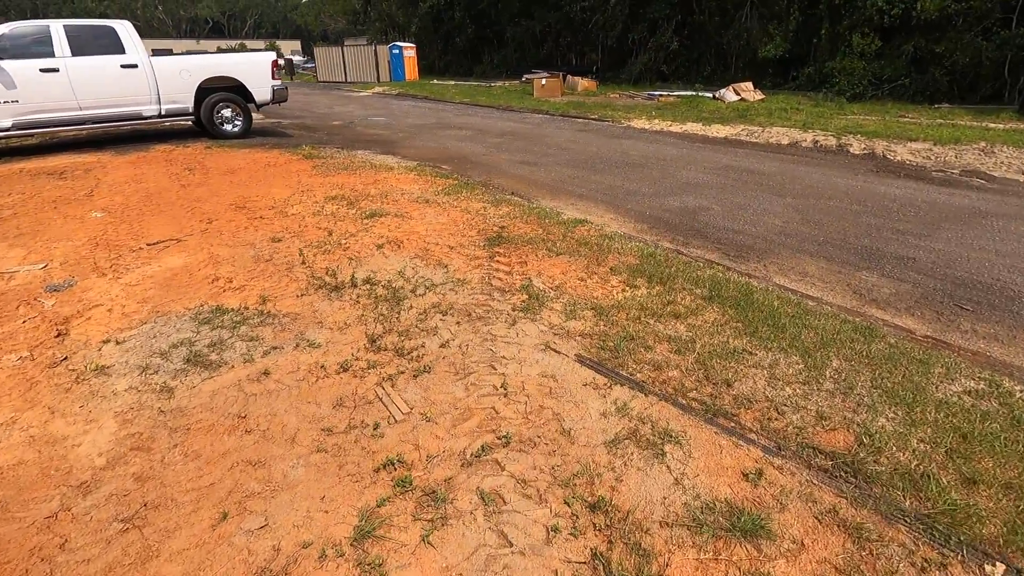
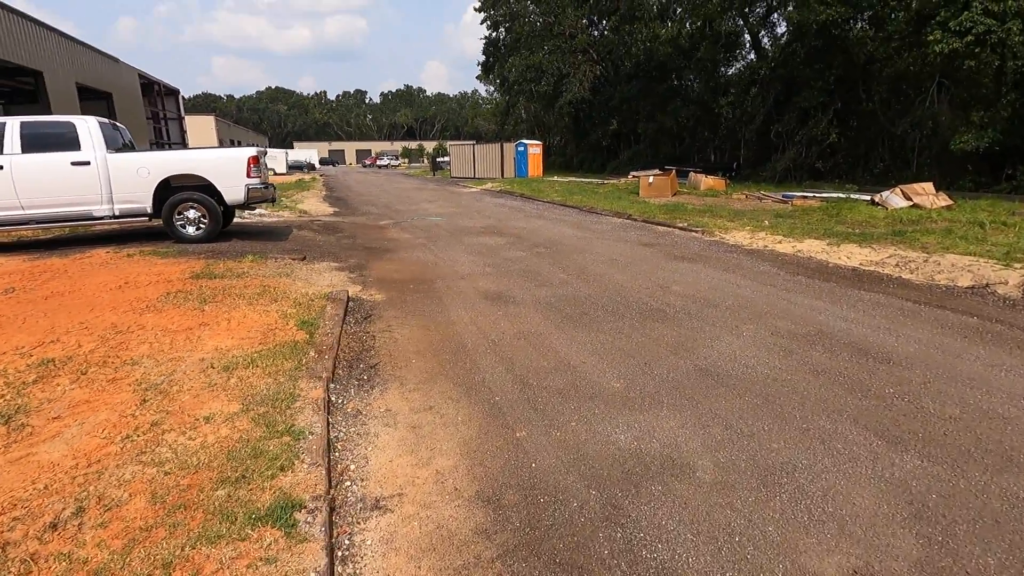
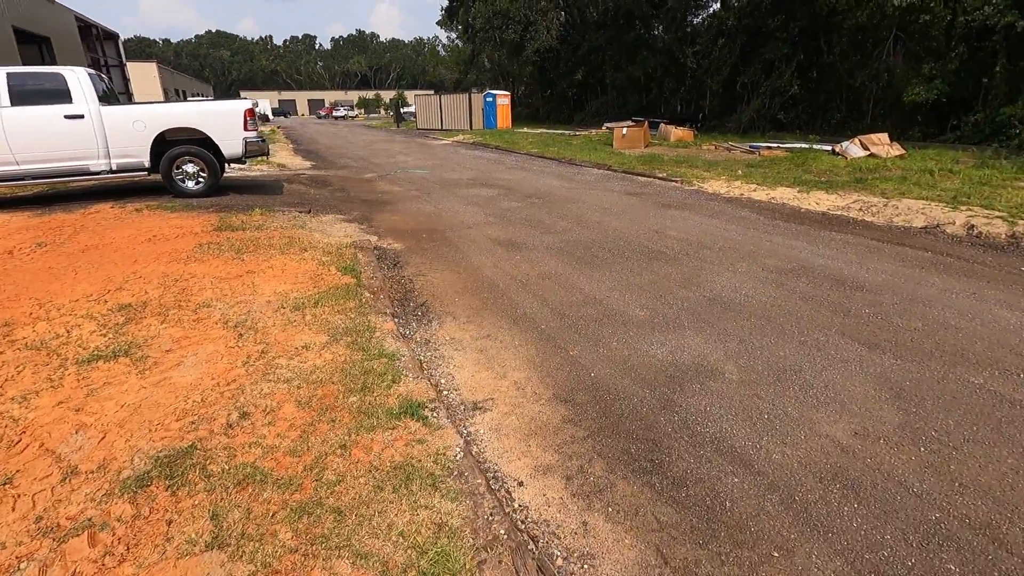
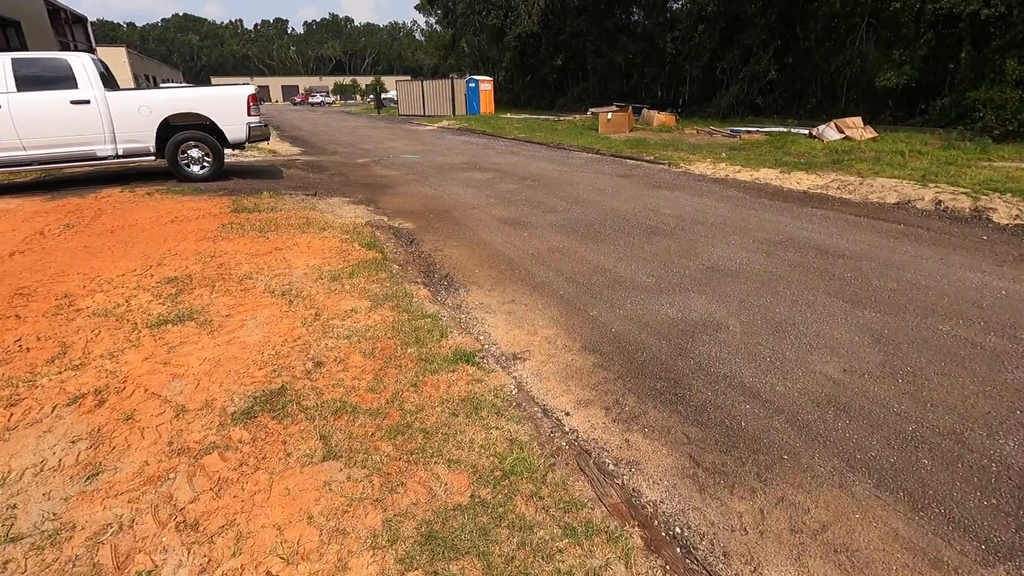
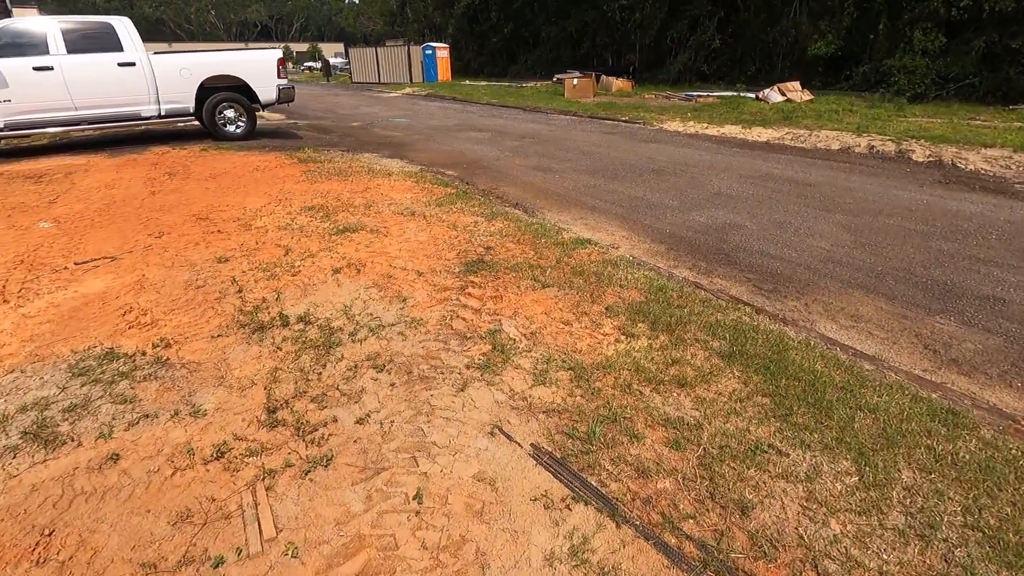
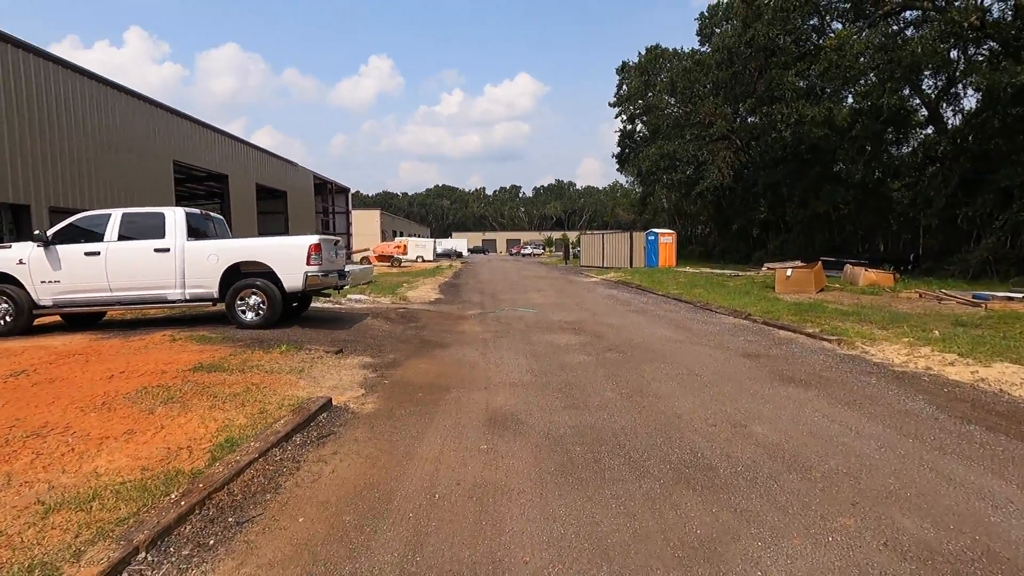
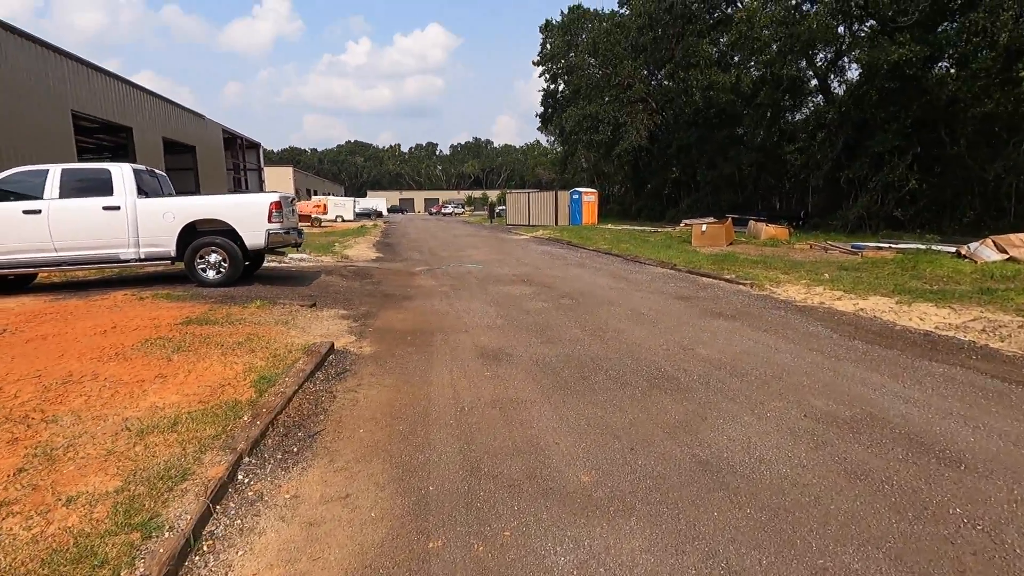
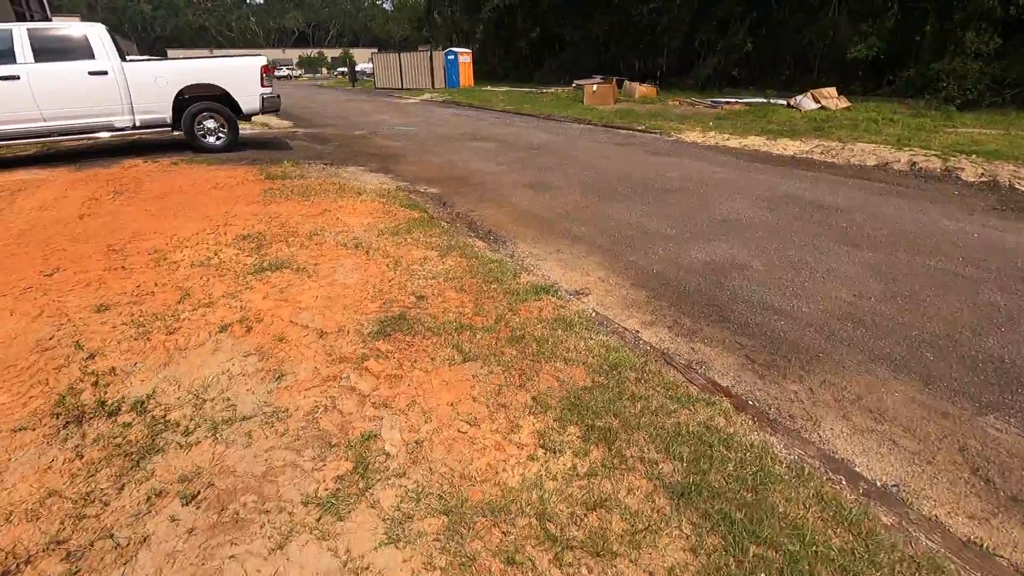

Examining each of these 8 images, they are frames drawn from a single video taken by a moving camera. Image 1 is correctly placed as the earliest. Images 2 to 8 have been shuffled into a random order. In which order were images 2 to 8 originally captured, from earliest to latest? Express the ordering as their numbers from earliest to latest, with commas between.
5, 8, 4, 3, 2, 7, 6
